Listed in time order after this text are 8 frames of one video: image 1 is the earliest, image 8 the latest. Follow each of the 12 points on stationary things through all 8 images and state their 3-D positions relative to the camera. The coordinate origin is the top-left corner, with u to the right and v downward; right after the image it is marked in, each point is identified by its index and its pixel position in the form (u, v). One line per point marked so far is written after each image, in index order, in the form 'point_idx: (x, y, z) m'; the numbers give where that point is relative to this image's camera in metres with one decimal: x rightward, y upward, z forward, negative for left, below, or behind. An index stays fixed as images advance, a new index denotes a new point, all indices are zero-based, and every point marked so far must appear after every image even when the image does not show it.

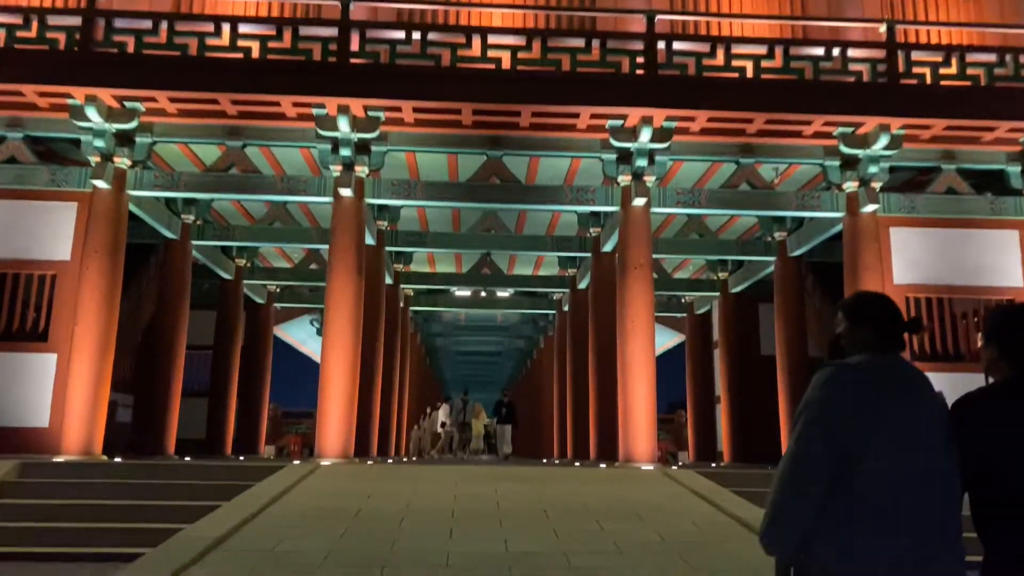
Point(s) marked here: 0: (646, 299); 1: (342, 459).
0: (+1.8, -0.2, +10.5) m
1: (-2.1, -2.2, +10.0) m
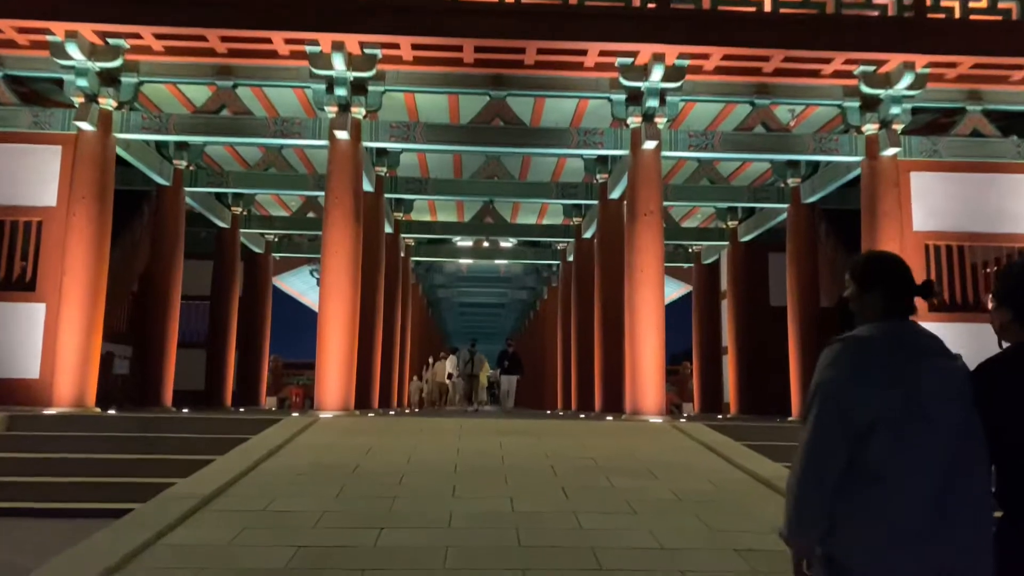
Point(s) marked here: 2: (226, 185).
0: (+1.8, +0.5, +10.1) m
1: (-2.1, -1.5, +9.7) m
2: (-4.7, +1.7, +13.0) m
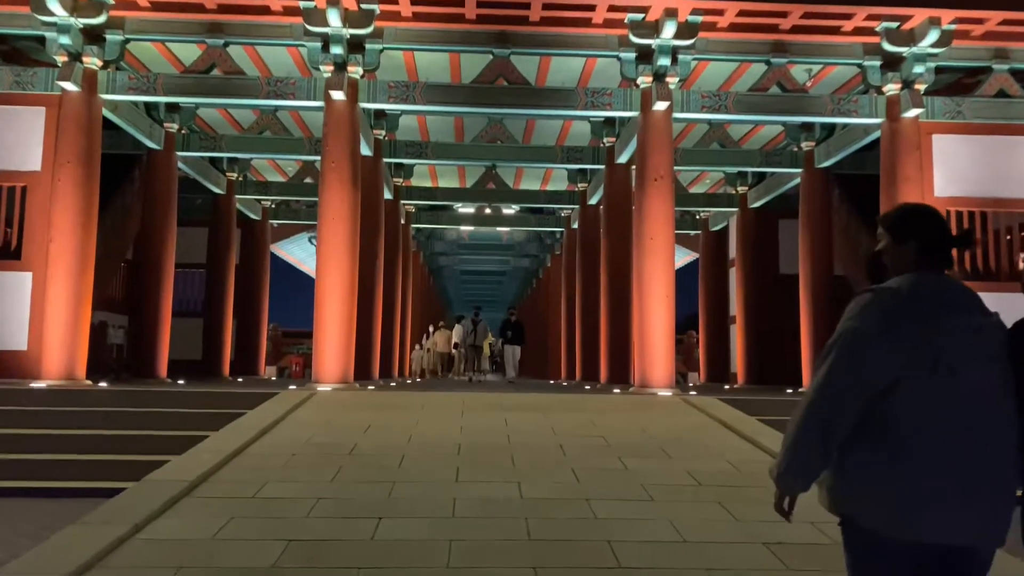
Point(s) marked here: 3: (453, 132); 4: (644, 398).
0: (+1.9, +0.9, +9.7) m
1: (-2.0, -1.1, +9.4) m
2: (-4.6, +2.2, +12.6) m
3: (-1.0, +2.7, +13.5) m
4: (+1.4, -1.1, +8.2) m
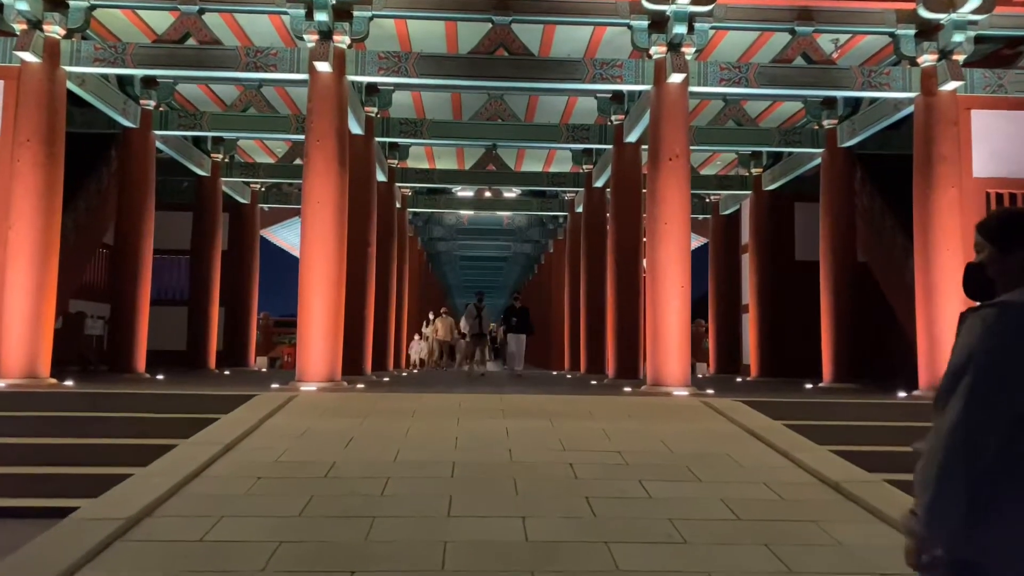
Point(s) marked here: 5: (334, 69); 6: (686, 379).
0: (+1.9, +1.0, +8.9) m
1: (-2.0, -1.0, +8.6) m
2: (-4.6, +2.4, +11.7) m
3: (-1.0, +2.9, +12.7) m
4: (+1.4, -1.0, +7.5) m
5: (-2.0, +2.5, +9.0) m
6: (+1.9, -1.0, +8.8) m
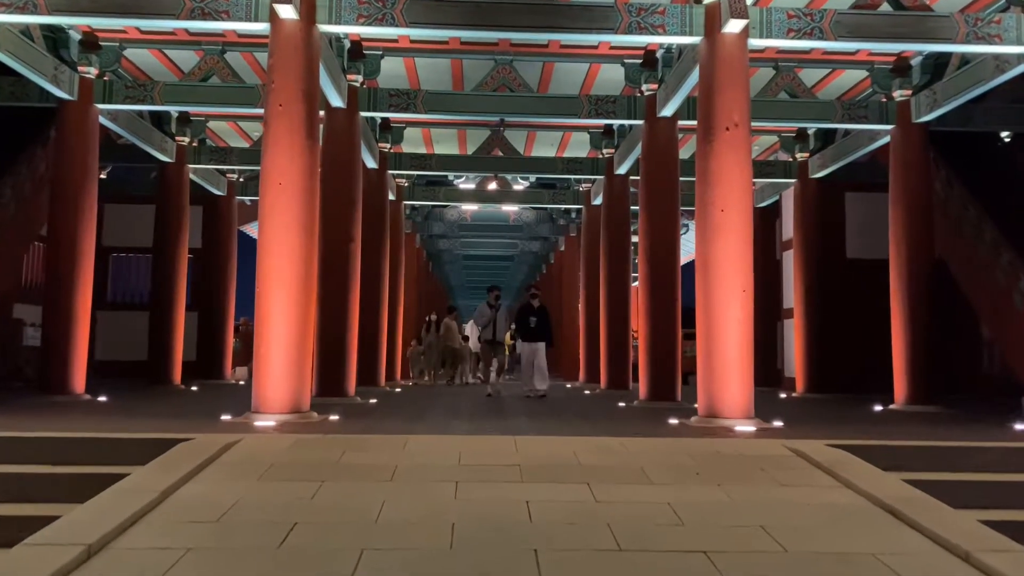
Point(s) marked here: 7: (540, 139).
0: (+2.0, +1.0, +7.0) m
1: (-1.9, -1.1, +6.8) m
2: (-4.5, +2.3, +9.9) m
3: (-0.8, +2.8, +10.8) m
4: (+1.5, -1.1, +5.6) m
5: (-1.9, +2.4, +7.1) m
6: (+2.1, -1.0, +6.9) m
7: (+0.5, +2.6, +13.8) m
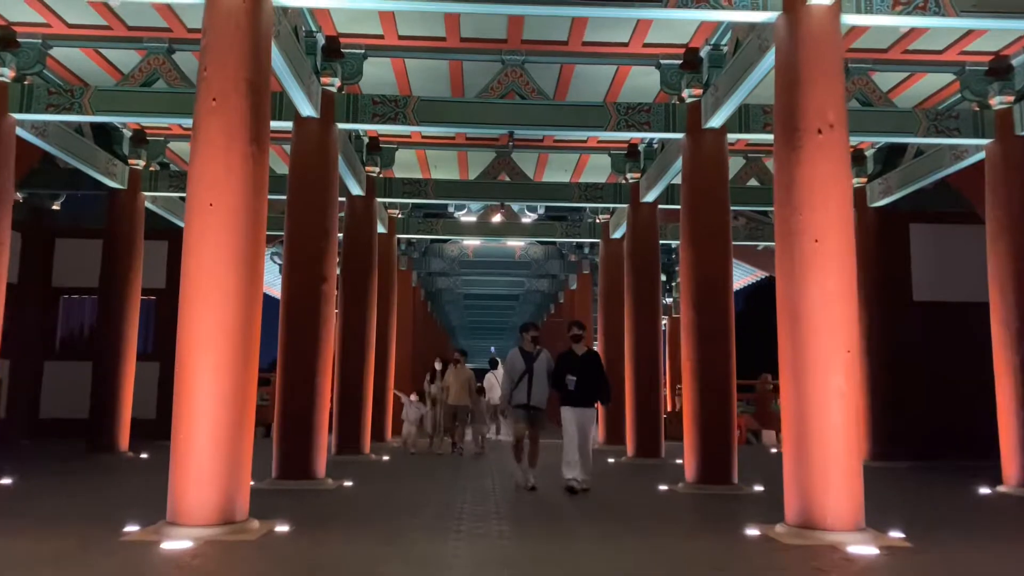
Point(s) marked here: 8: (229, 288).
0: (+2.1, +0.6, +5.1) m
1: (-1.8, -1.4, +4.8) m
2: (-4.3, +1.8, +8.1) m
3: (-0.7, +2.3, +9.1) m
4: (+1.6, -1.4, +3.6) m
5: (-1.8, +2.0, +5.3) m
6: (+2.2, -1.4, +5.0) m
7: (+0.6, +1.9, +12.0) m
8: (-1.8, 0.0, +5.0) m
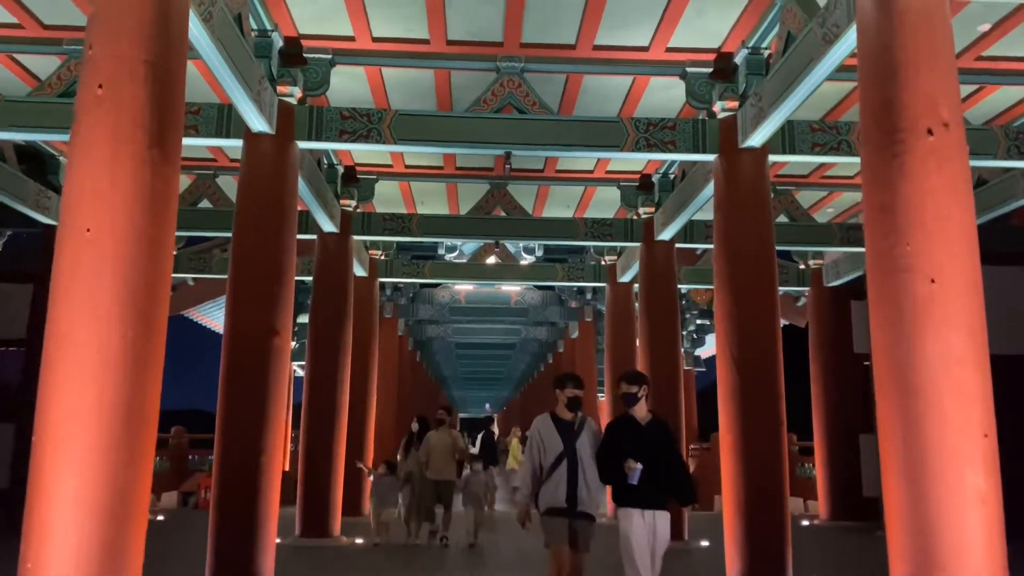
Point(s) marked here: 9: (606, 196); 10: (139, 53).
0: (+2.1, +0.3, +3.7) m
1: (-1.8, -1.7, +3.3) m
2: (-4.4, +1.3, +6.7) m
3: (-0.8, +1.8, +7.7) m
4: (+1.6, -1.6, +2.1) m
5: (-1.8, +1.7, +4.0) m
6: (+2.2, -1.7, +3.4) m
7: (+0.6, +1.2, +10.6) m
8: (-1.8, -0.3, +3.6) m
9: (+1.2, +1.2, +10.6) m
10: (-1.8, +1.1, +3.8) m
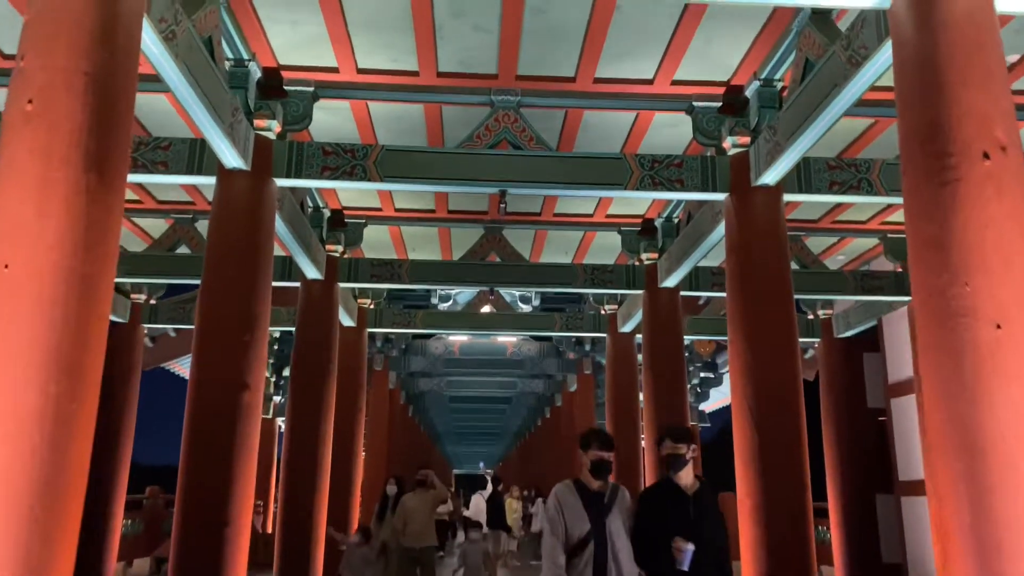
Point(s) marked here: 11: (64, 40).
0: (+2.1, +0.1, +3.2) m
1: (-1.8, -1.8, +2.6) m
2: (-4.4, +1.0, +6.2) m
3: (-0.8, +1.3, +7.3) m
4: (+1.6, -1.7, +1.4) m
5: (-1.8, +1.5, +3.5) m
6: (+2.1, -1.8, +2.8) m
7: (+0.5, +0.6, +10.1) m
8: (-1.8, -0.4, +3.0) m
9: (+1.2, +0.6, +10.1) m
10: (-1.8, +0.9, +3.3) m
11: (-1.8, +1.0, +3.3) m
